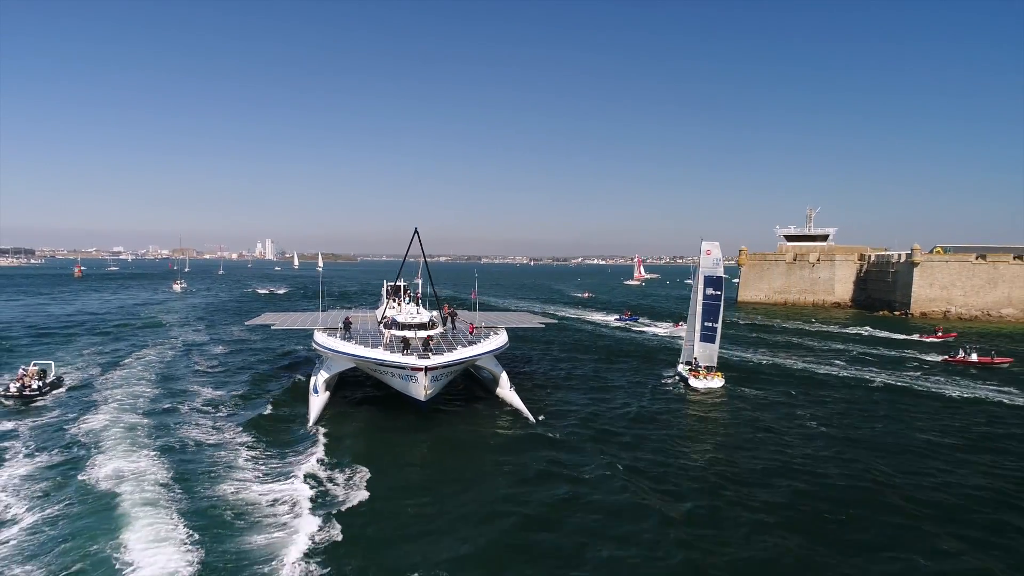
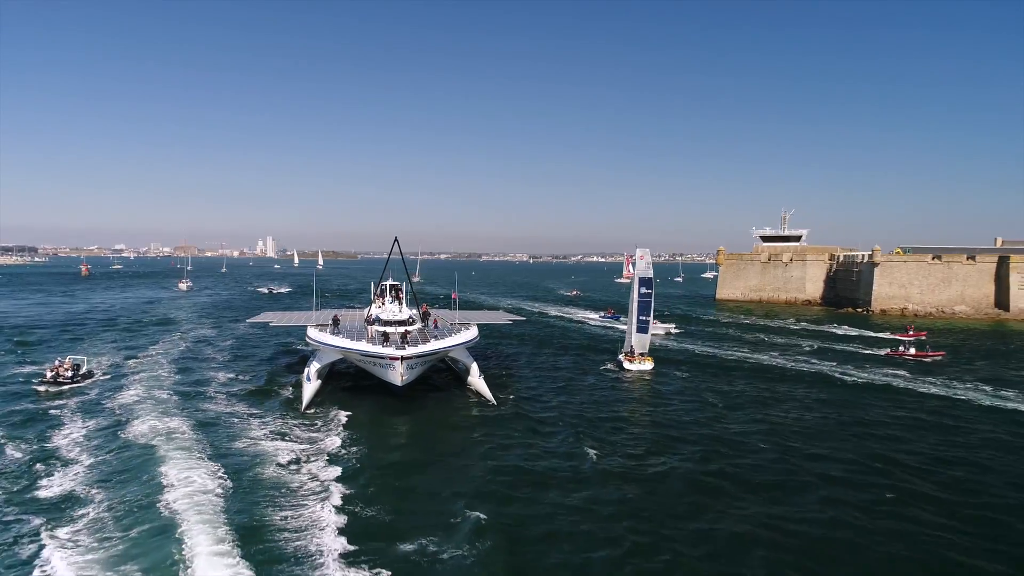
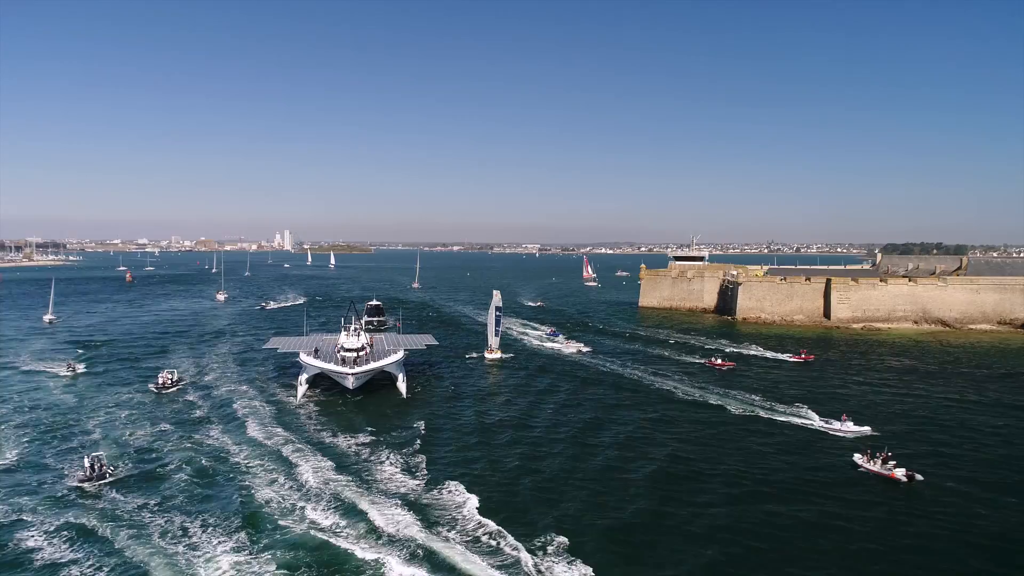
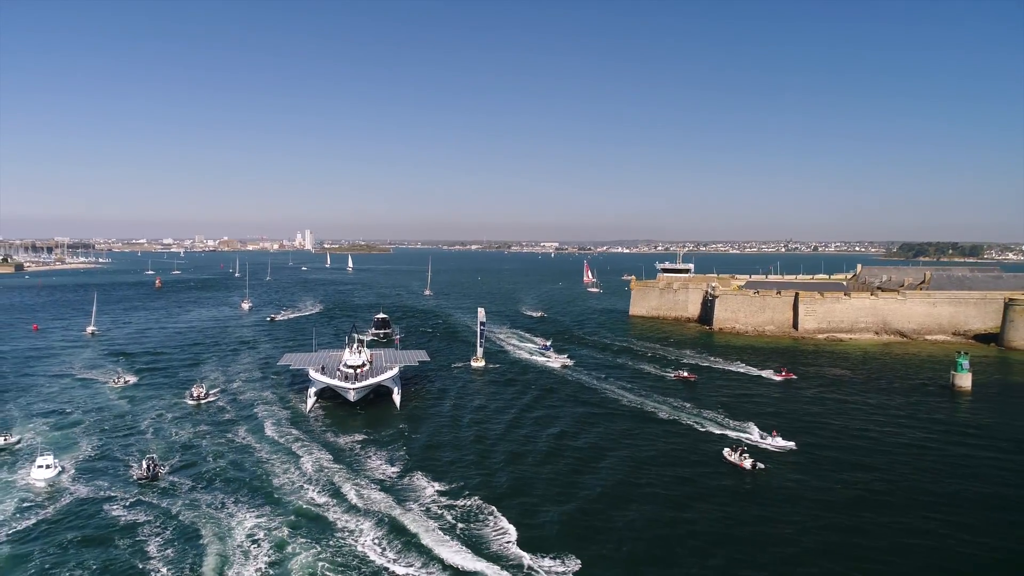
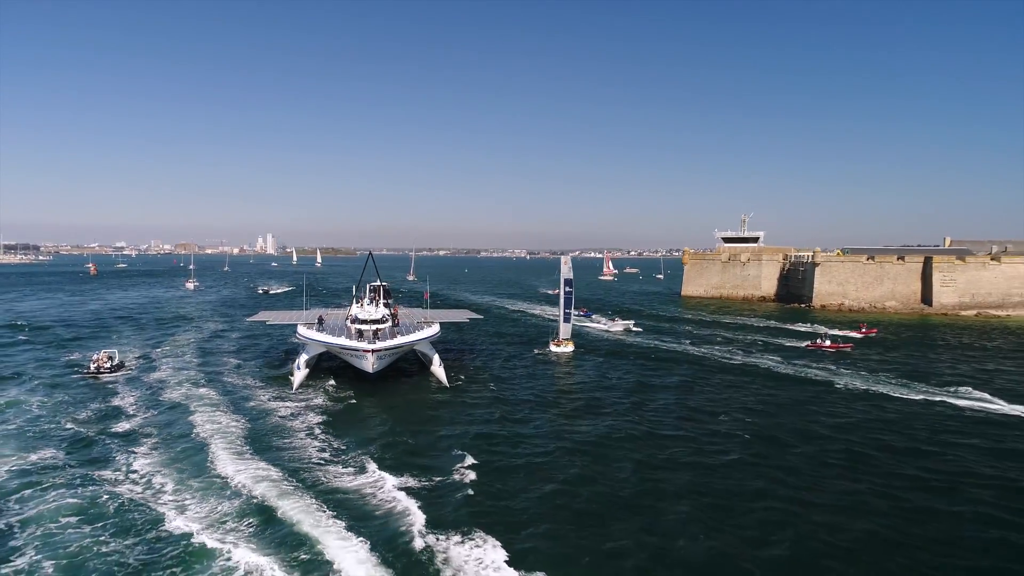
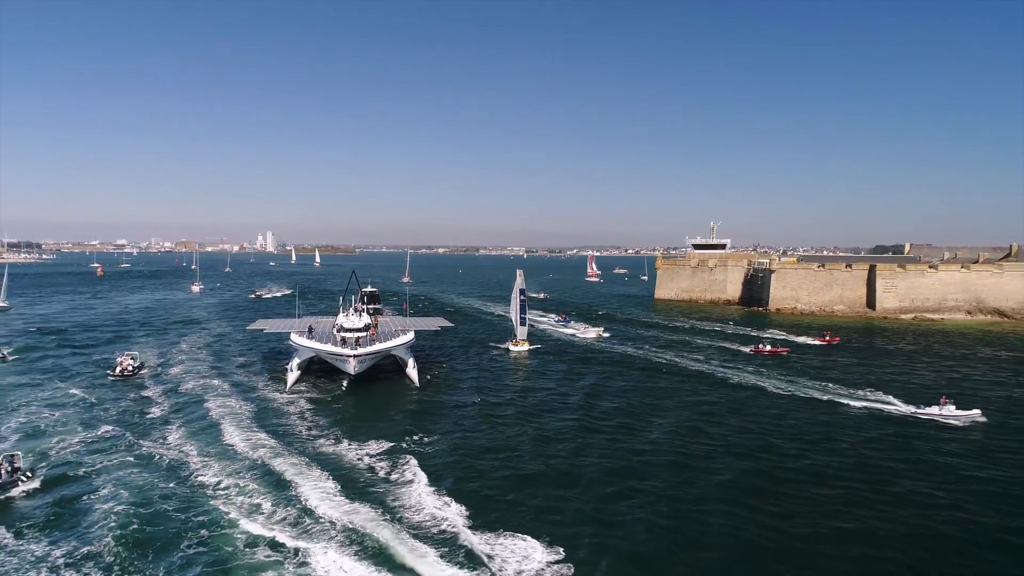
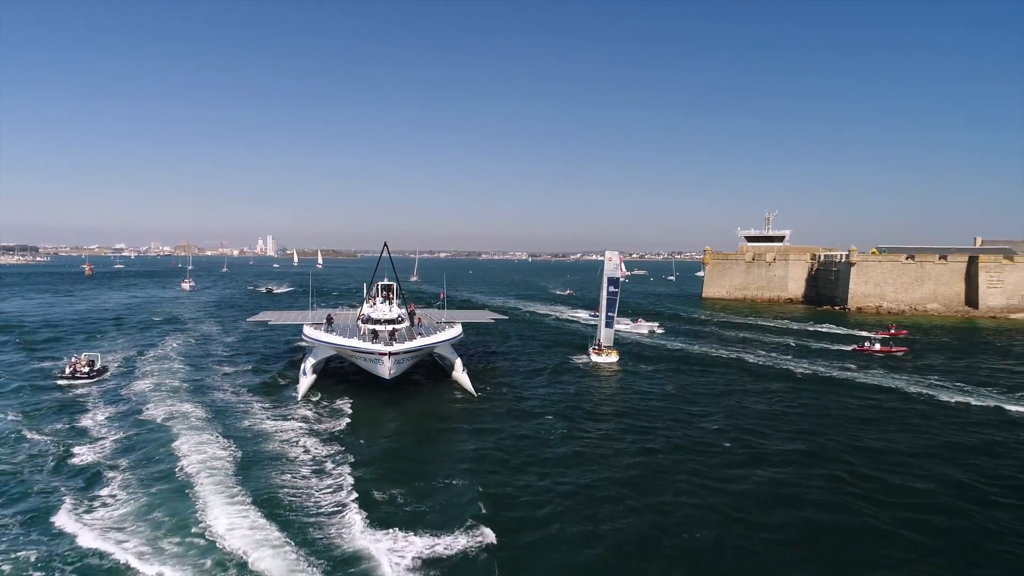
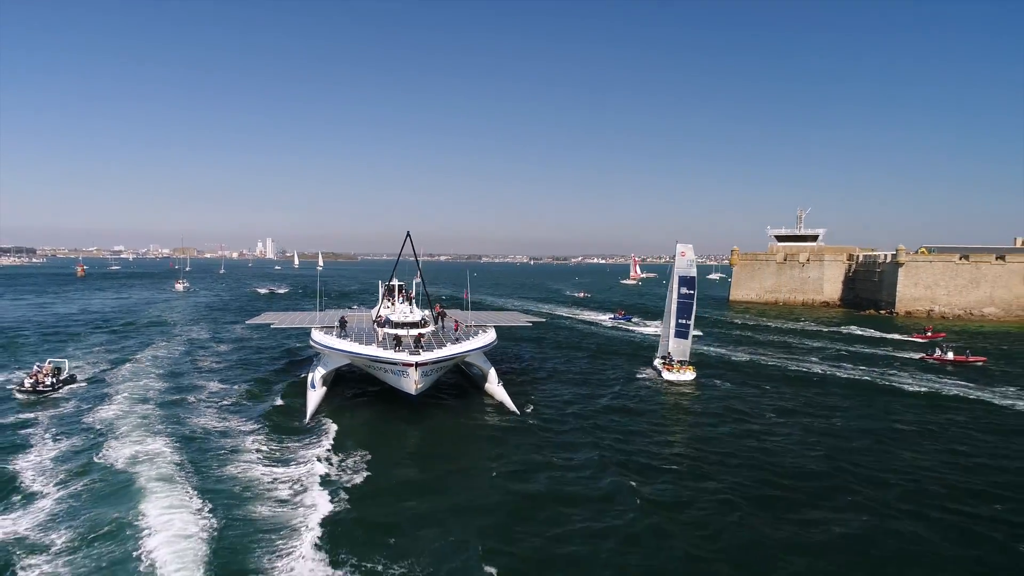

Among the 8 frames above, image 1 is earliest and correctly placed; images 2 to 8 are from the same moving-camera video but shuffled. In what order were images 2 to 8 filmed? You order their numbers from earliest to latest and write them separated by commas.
8, 2, 7, 5, 6, 3, 4
